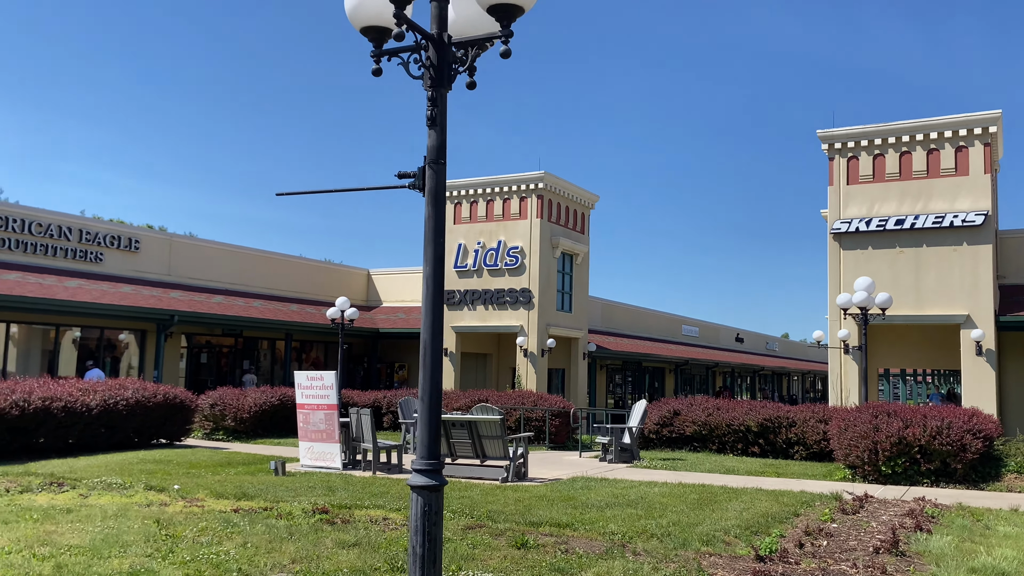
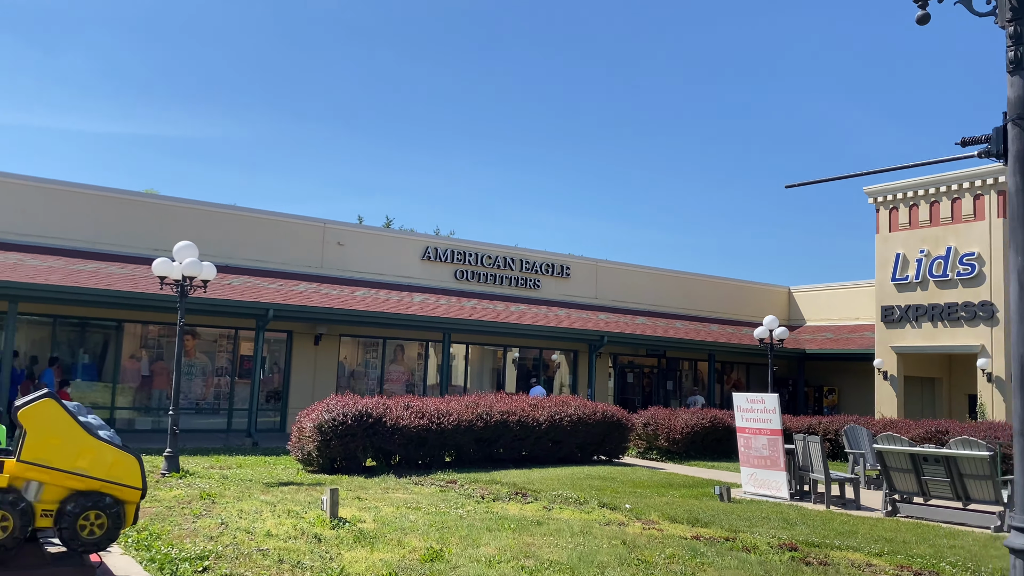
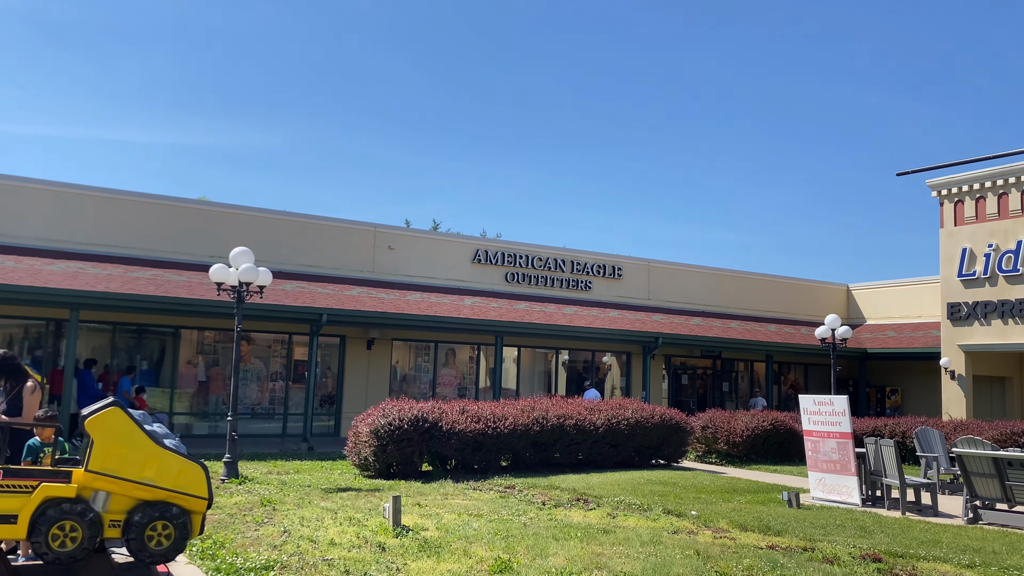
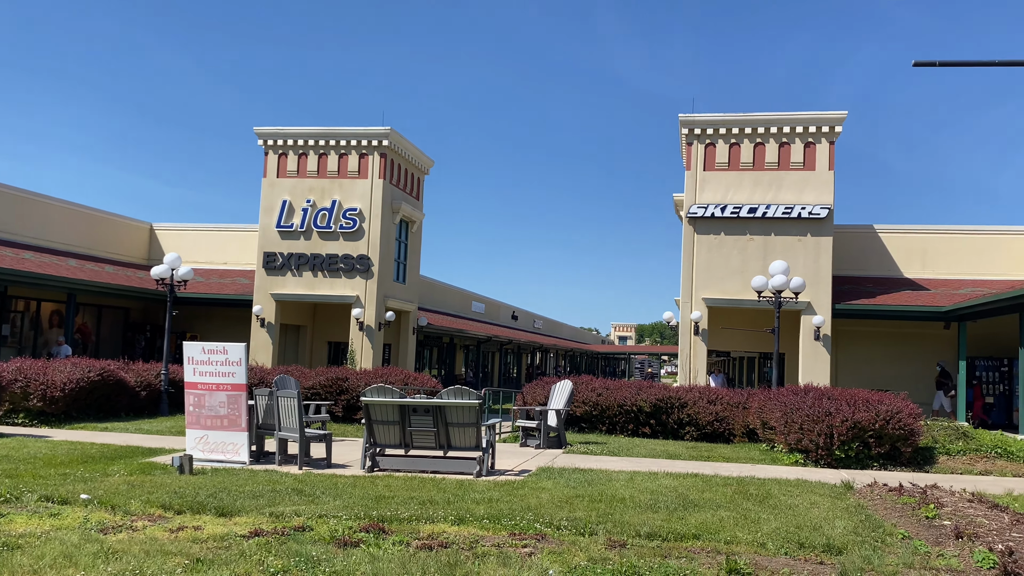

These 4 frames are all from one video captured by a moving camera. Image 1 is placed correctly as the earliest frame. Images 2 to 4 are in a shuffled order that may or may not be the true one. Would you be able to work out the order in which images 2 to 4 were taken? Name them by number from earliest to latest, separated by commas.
2, 3, 4
